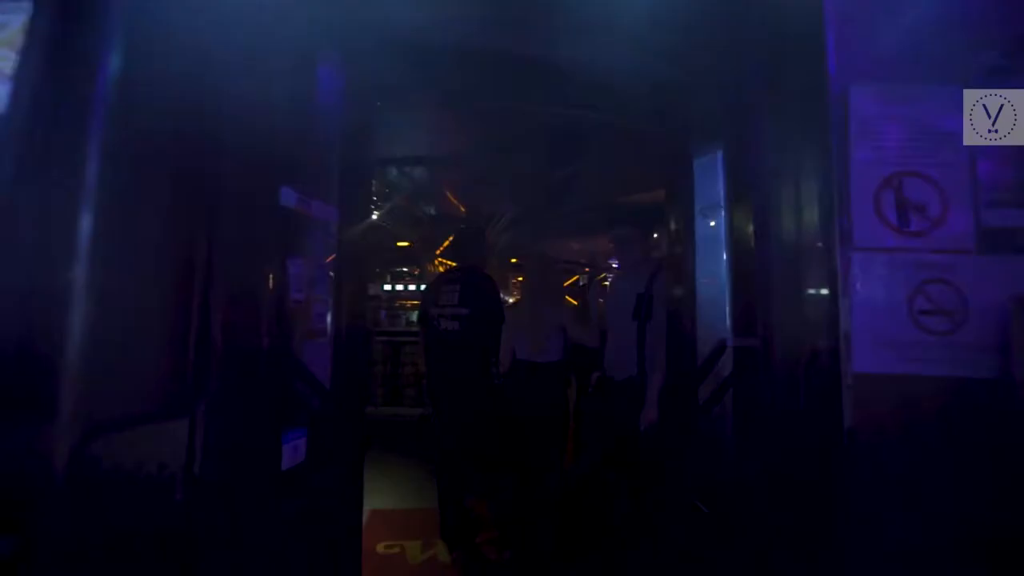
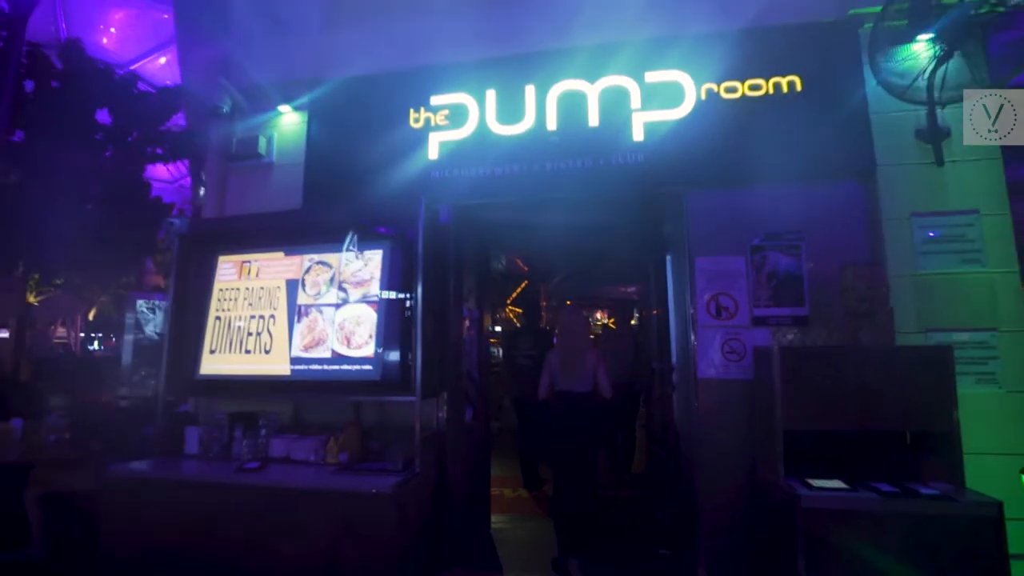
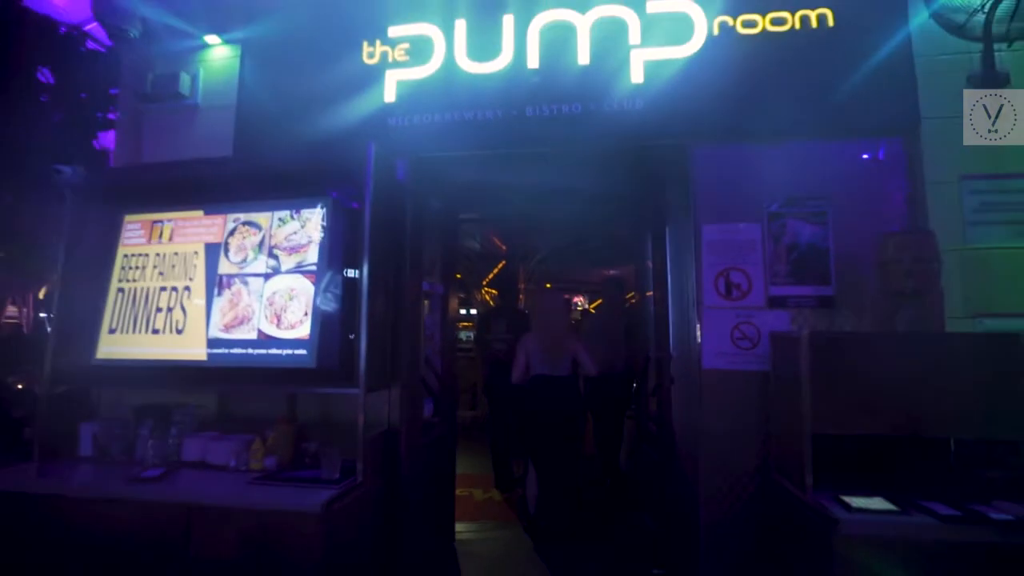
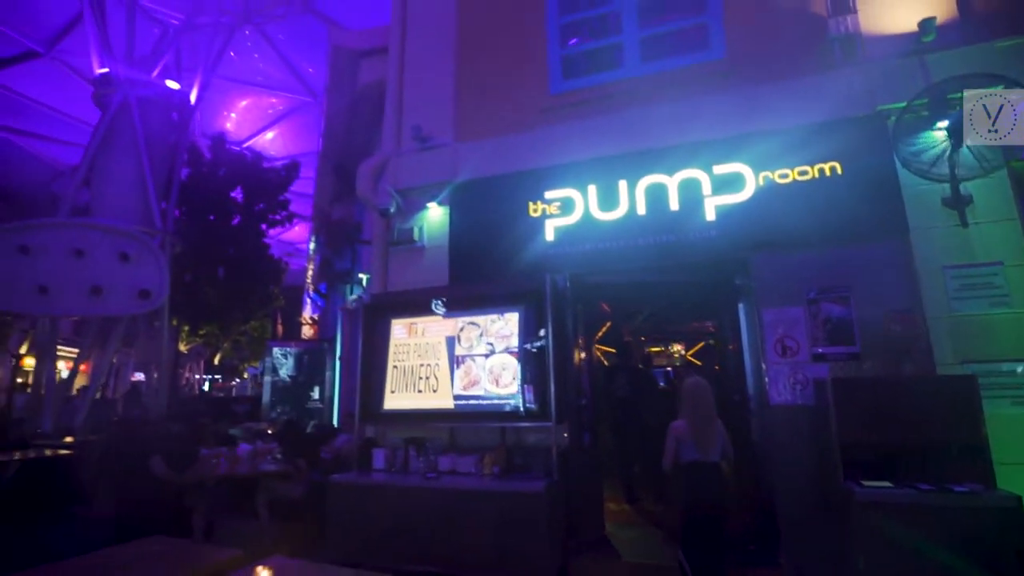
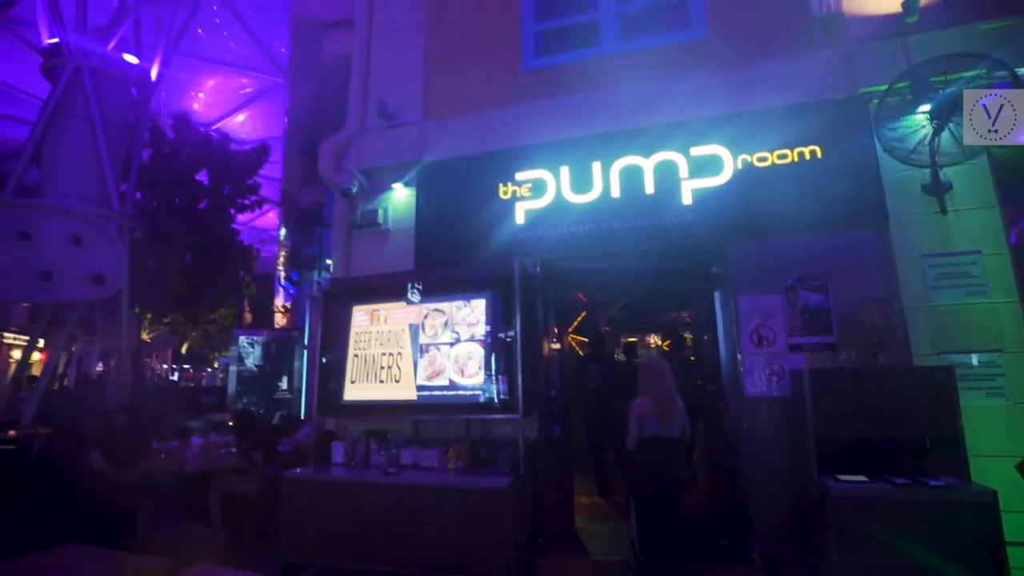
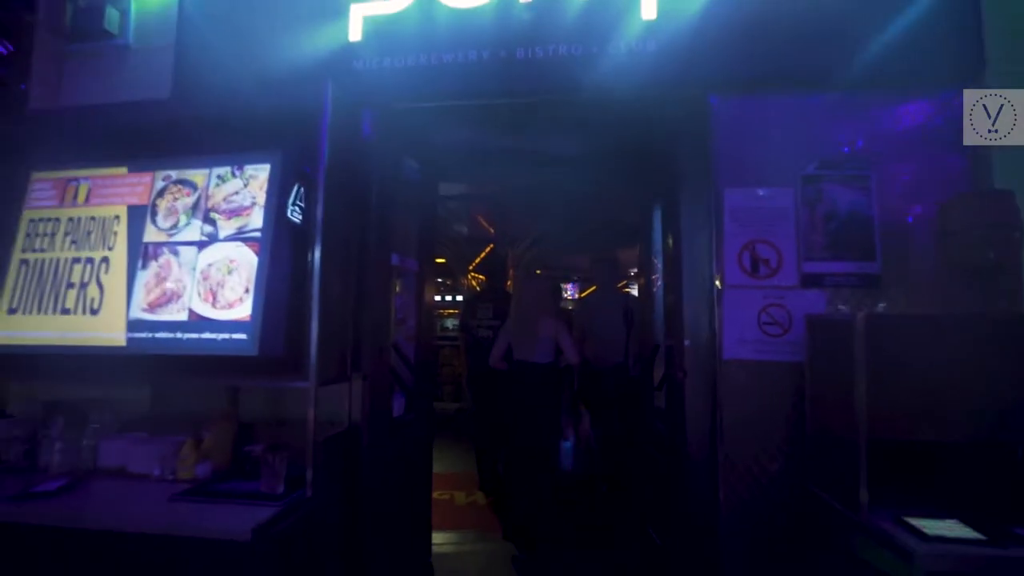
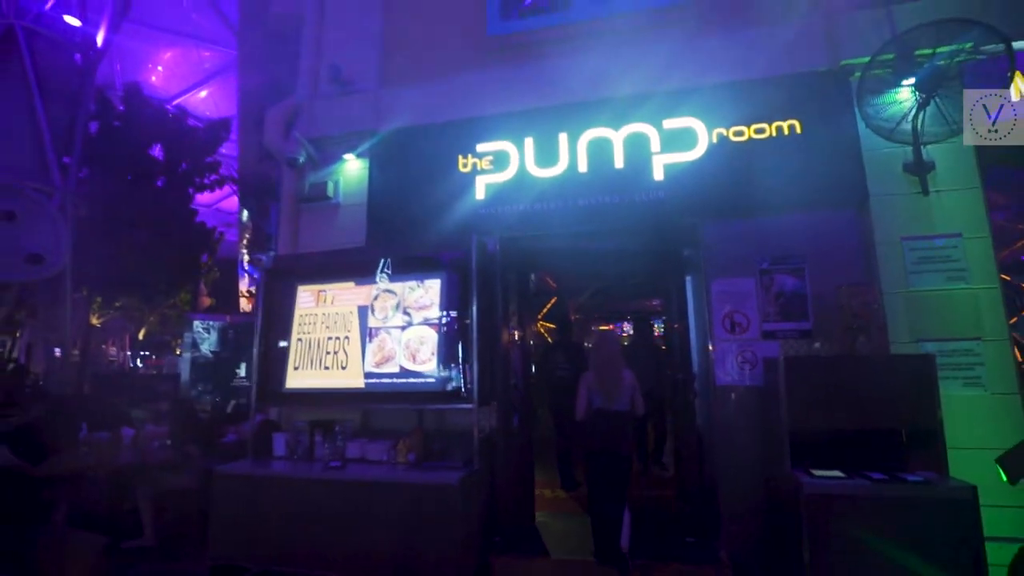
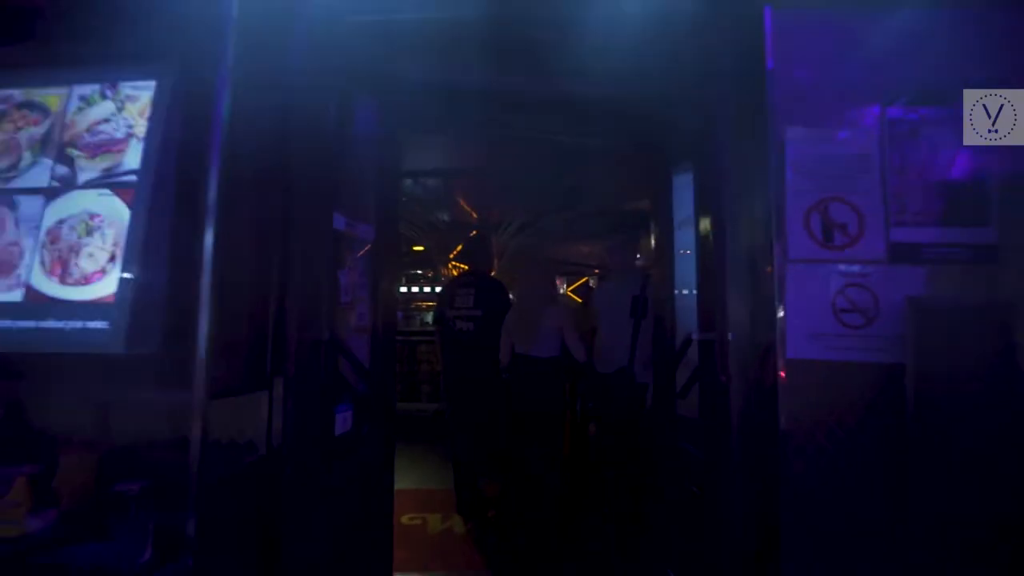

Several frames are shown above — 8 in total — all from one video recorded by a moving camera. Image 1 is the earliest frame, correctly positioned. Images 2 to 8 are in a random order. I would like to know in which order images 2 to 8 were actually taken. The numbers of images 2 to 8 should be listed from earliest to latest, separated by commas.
8, 6, 3, 2, 7, 5, 4
